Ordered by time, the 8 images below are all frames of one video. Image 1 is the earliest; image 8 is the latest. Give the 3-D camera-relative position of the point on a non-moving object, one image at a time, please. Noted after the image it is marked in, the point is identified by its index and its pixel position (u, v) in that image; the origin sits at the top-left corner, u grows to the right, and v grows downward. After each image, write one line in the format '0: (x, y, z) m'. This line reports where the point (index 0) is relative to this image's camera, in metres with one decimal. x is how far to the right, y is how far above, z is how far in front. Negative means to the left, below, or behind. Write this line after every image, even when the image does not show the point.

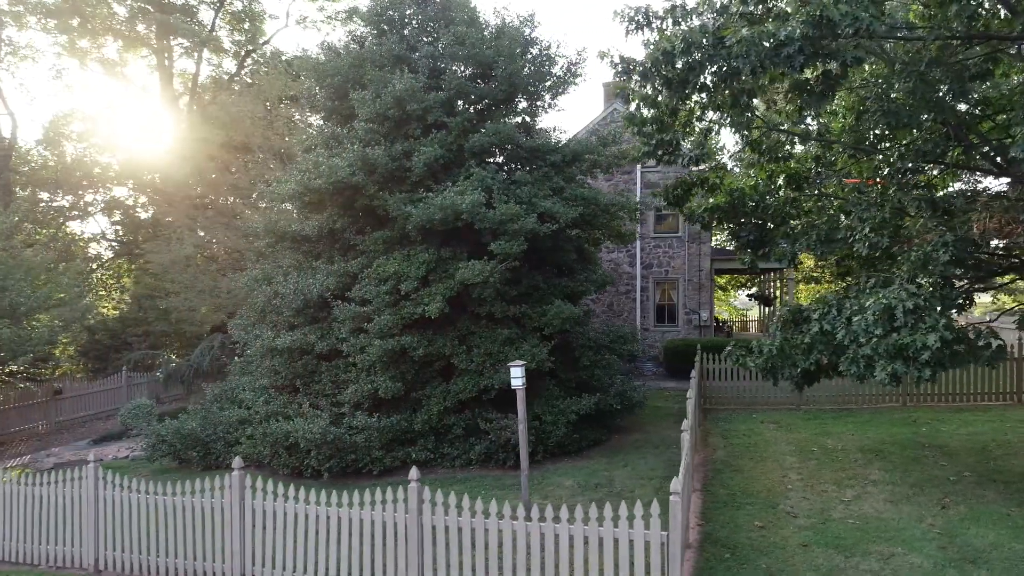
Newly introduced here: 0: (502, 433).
0: (-0.1, -2.0, +9.6) m
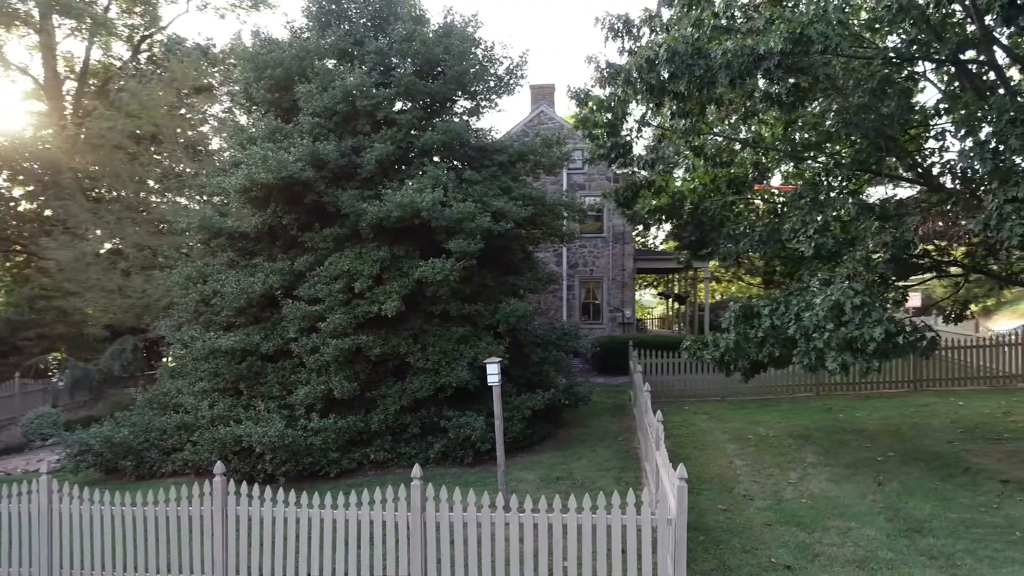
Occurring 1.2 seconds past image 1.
0: (-0.6, -1.9, +9.7) m
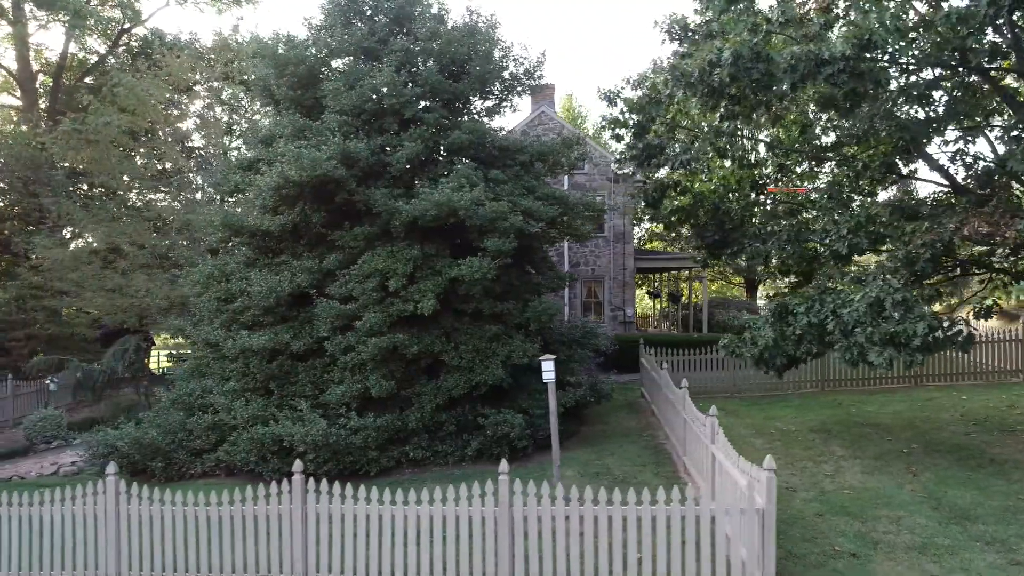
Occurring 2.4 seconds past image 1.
0: (-0.2, -1.9, +9.8) m
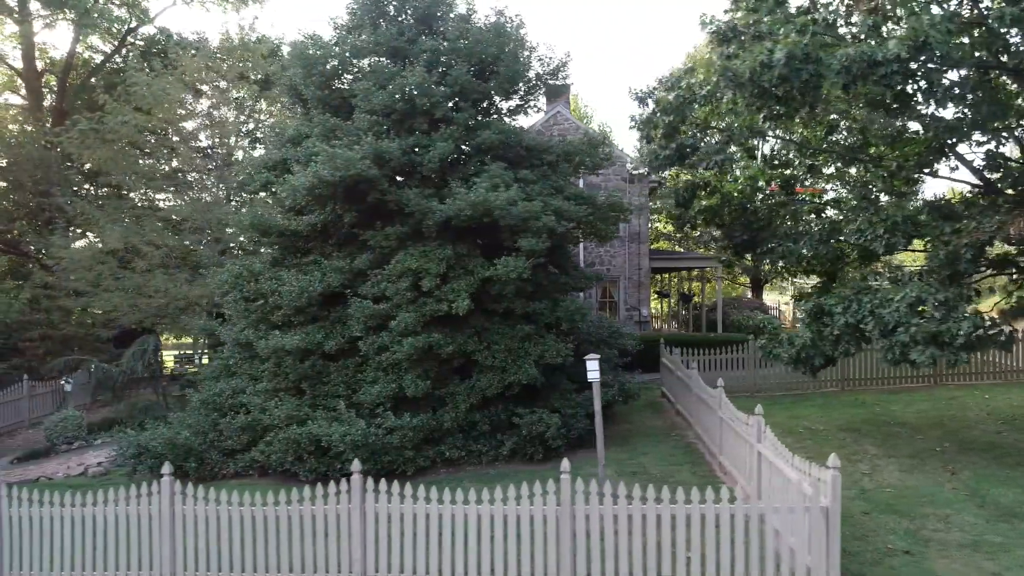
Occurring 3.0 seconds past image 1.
0: (+0.3, -1.9, +9.8) m
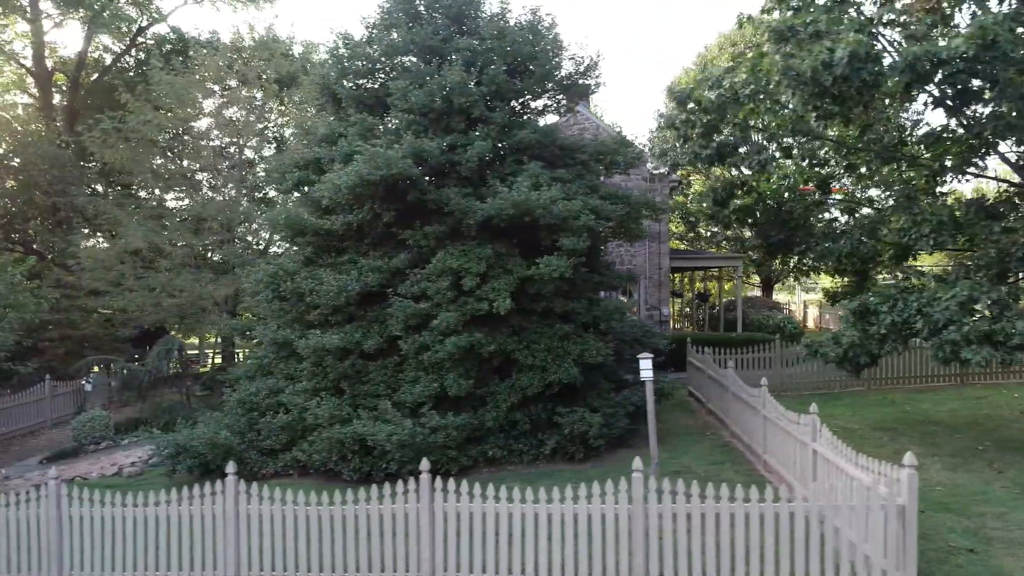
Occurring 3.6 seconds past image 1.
0: (+0.9, -1.9, +9.8) m
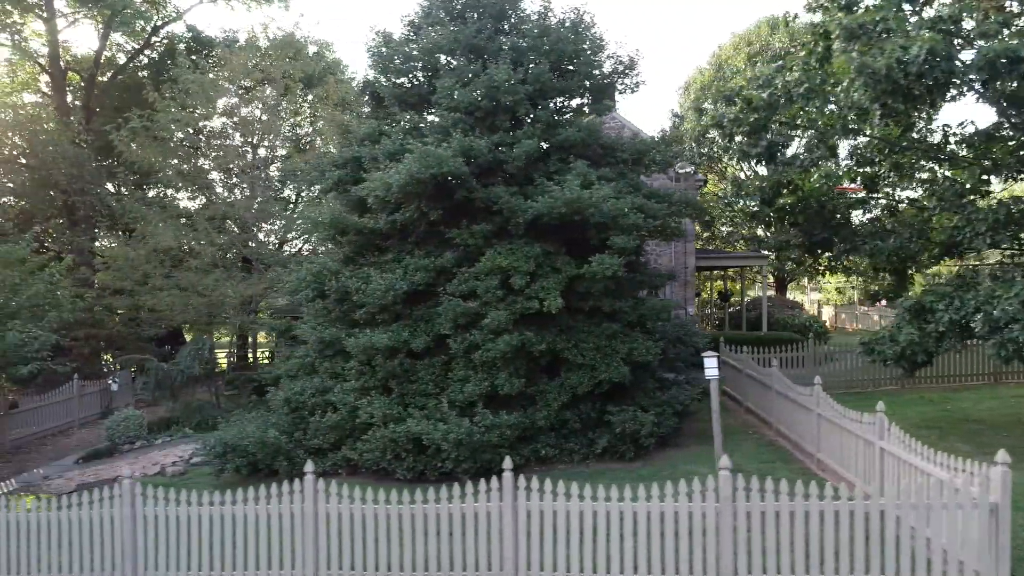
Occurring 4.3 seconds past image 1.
0: (+1.6, -1.9, +9.8) m
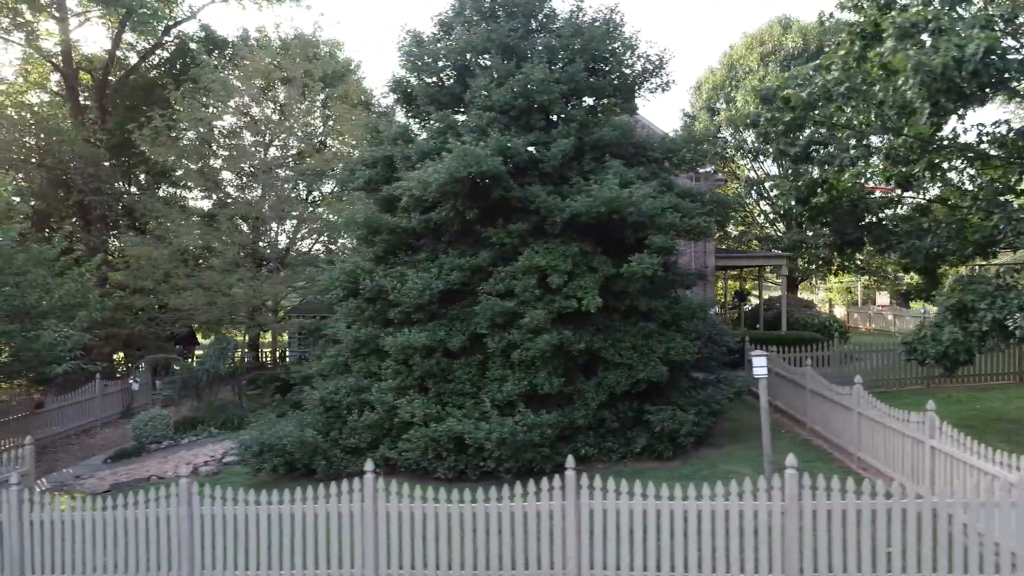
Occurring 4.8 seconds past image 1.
0: (+2.1, -1.9, +9.8) m
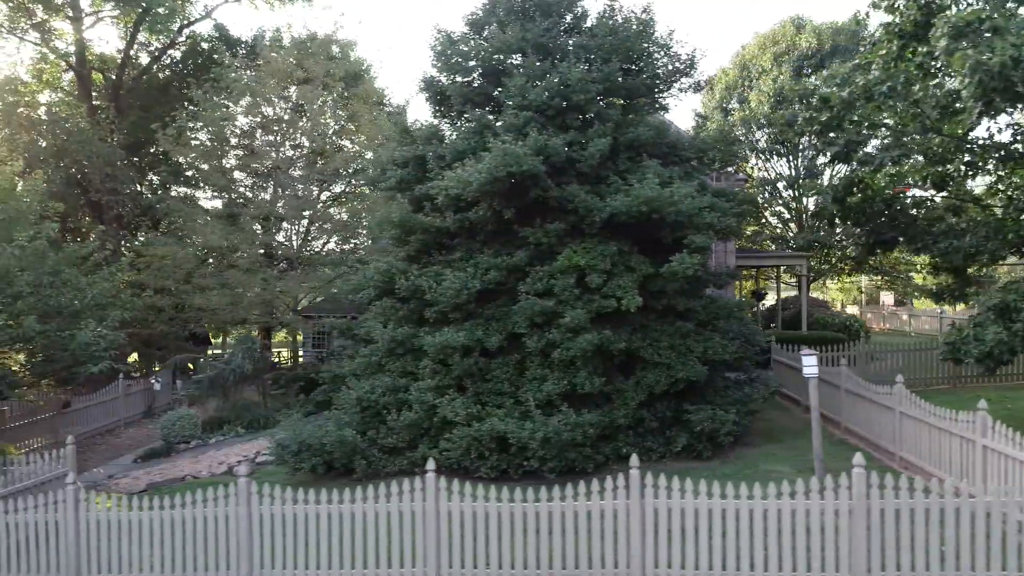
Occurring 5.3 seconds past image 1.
0: (+2.6, -1.9, +9.8) m
